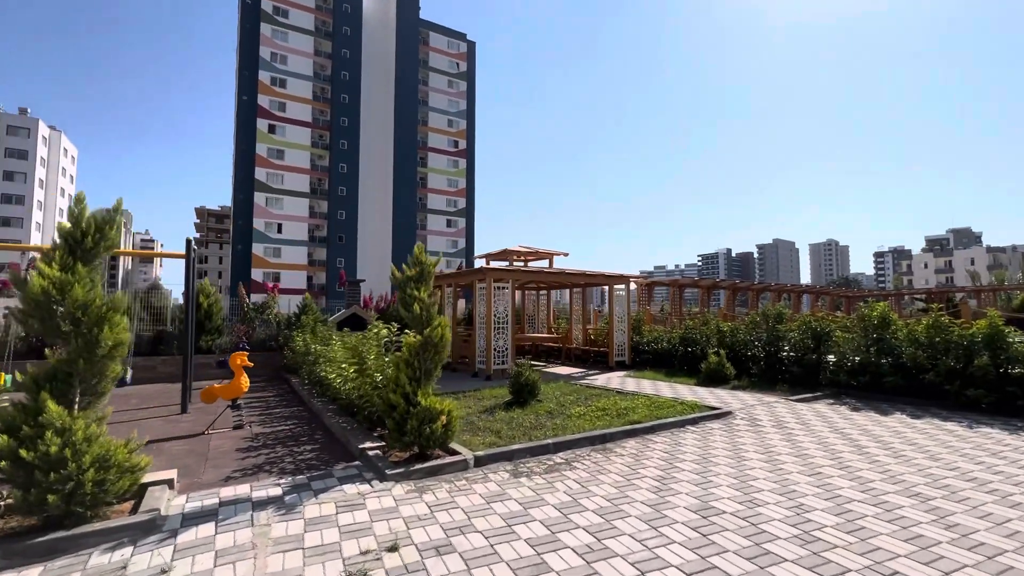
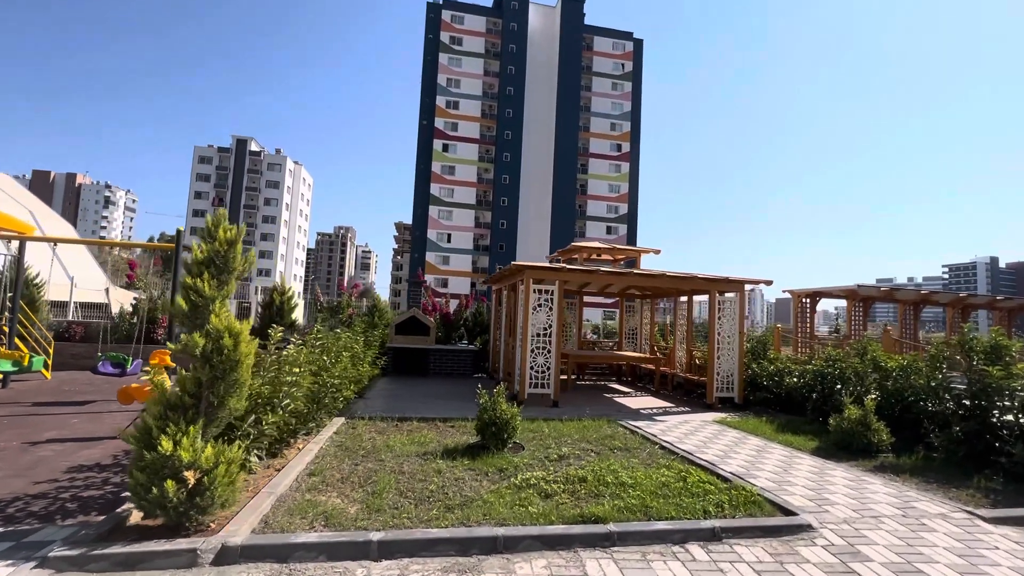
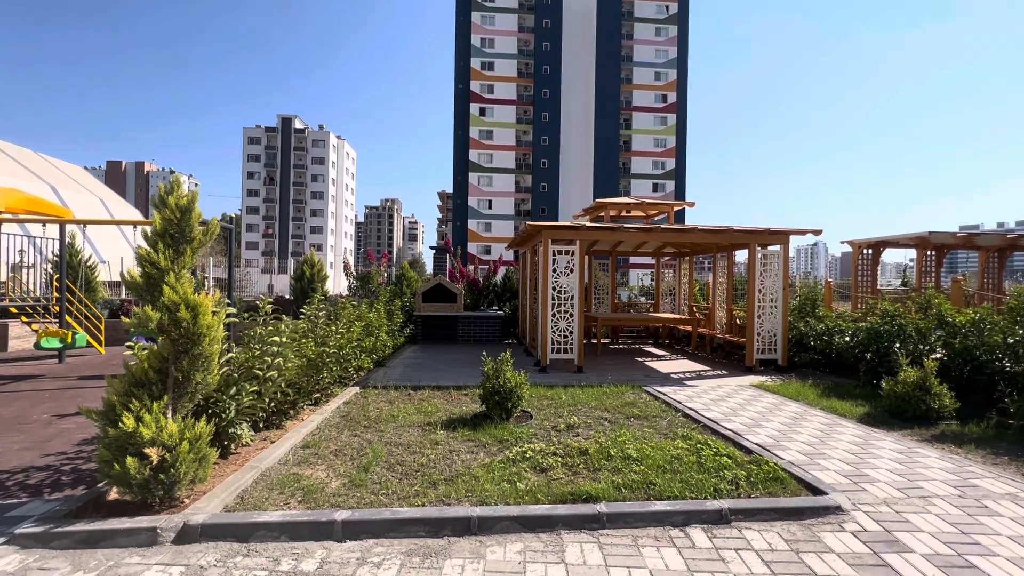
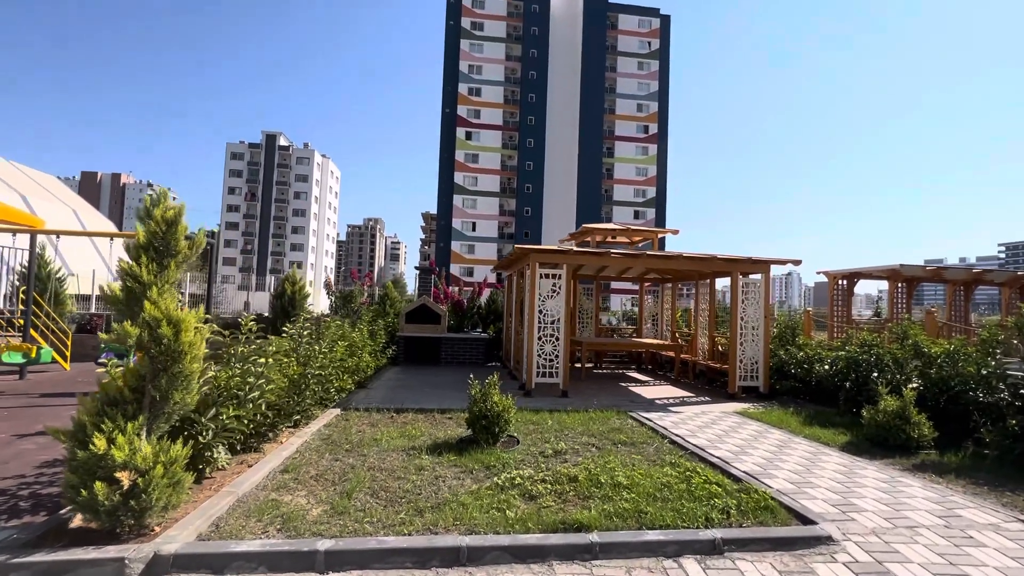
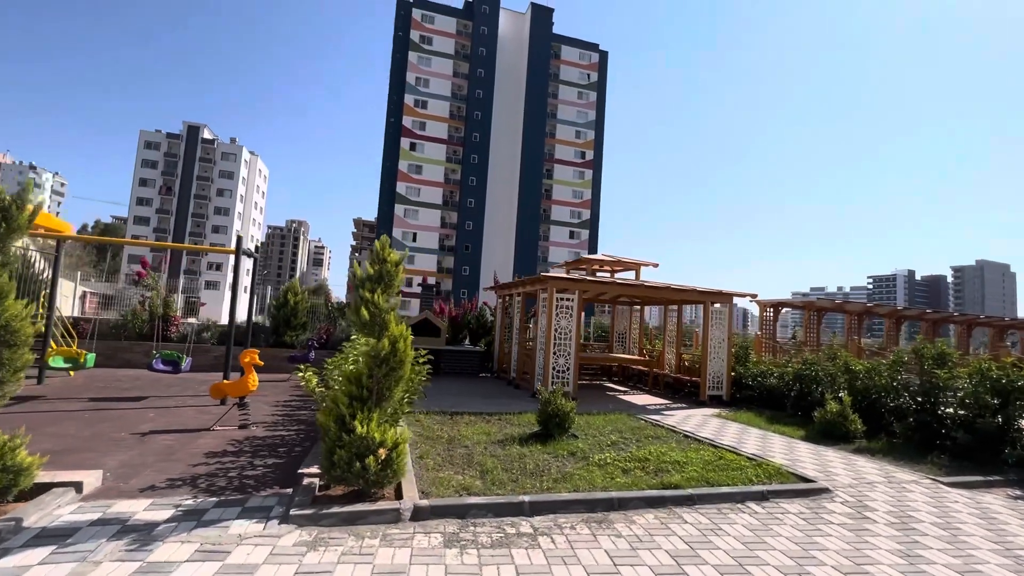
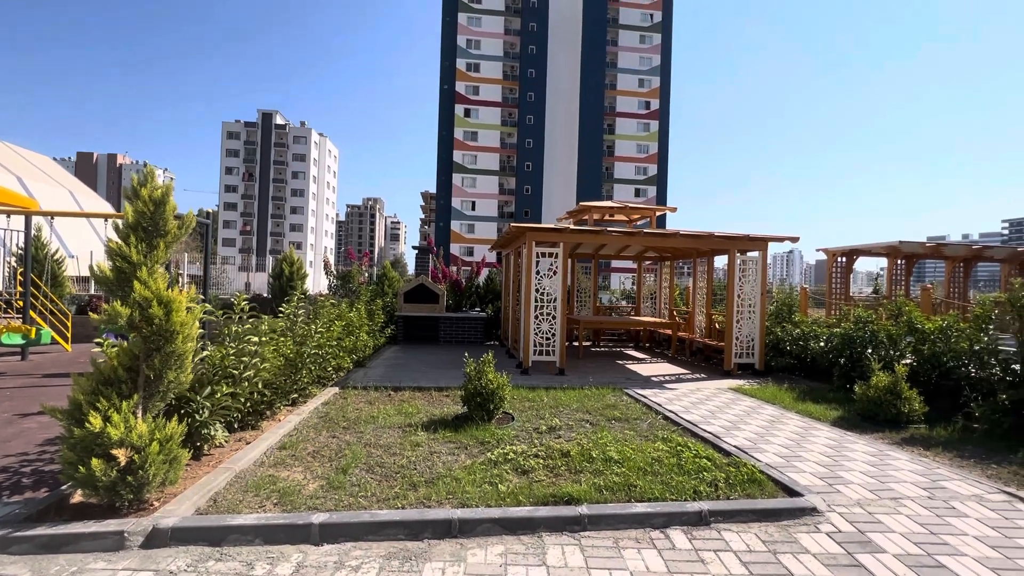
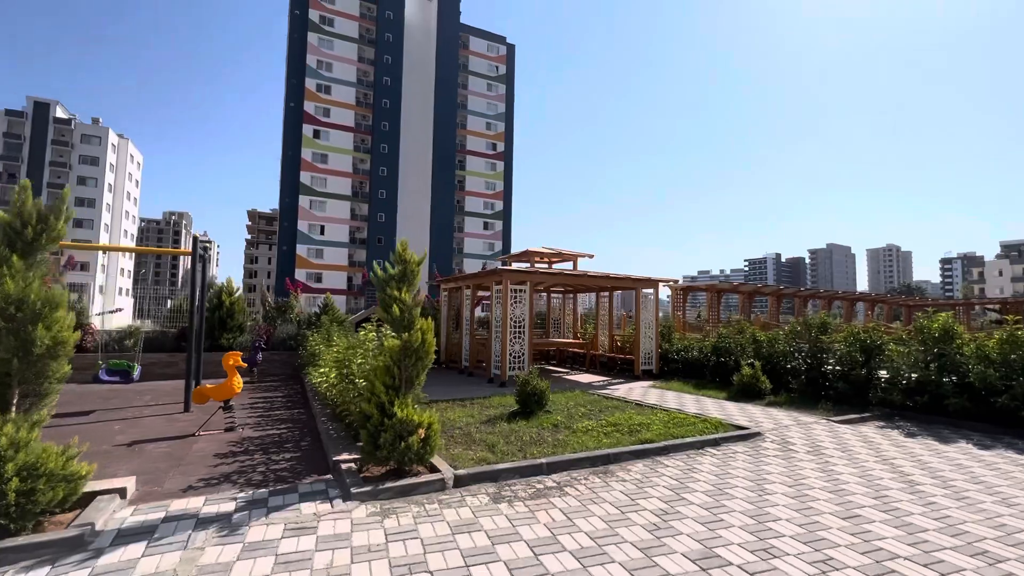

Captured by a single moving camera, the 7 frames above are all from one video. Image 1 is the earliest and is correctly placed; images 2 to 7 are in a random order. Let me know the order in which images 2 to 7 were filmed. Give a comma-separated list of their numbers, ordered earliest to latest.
7, 5, 2, 4, 3, 6
